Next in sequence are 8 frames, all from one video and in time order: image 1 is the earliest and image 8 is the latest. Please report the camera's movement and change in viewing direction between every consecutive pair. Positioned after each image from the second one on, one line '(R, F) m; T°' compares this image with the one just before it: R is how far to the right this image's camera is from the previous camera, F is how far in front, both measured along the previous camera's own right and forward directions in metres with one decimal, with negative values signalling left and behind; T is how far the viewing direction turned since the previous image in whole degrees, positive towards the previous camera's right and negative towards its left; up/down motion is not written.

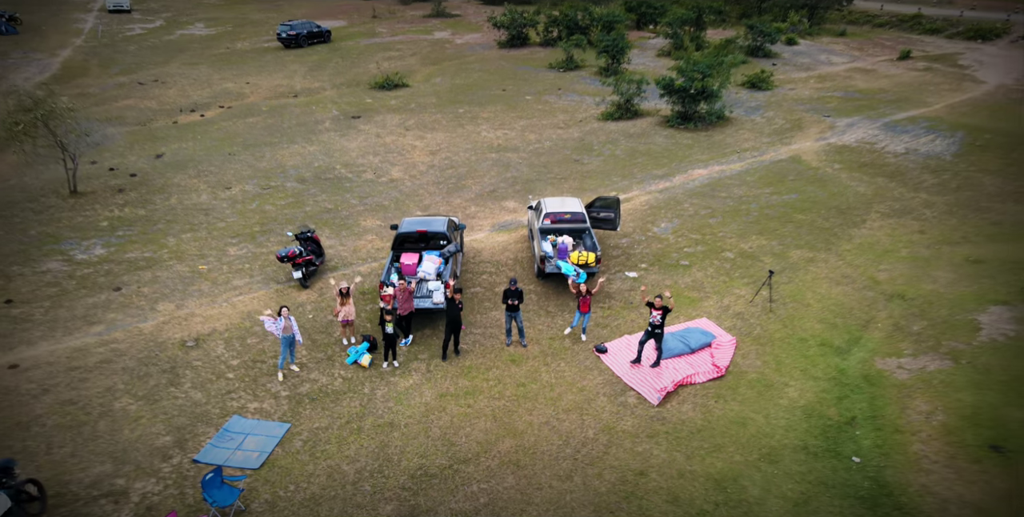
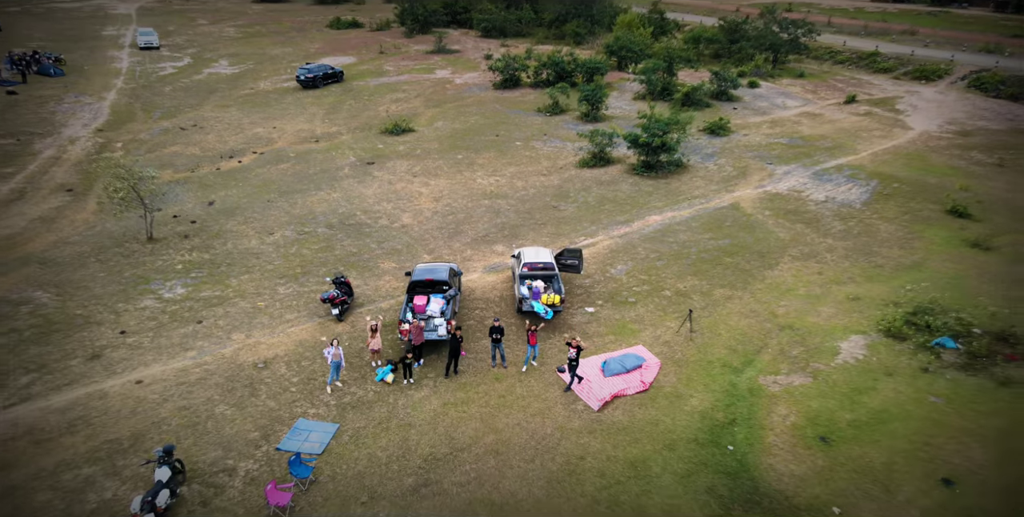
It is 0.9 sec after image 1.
(+0.4, -4.4) m; 0°
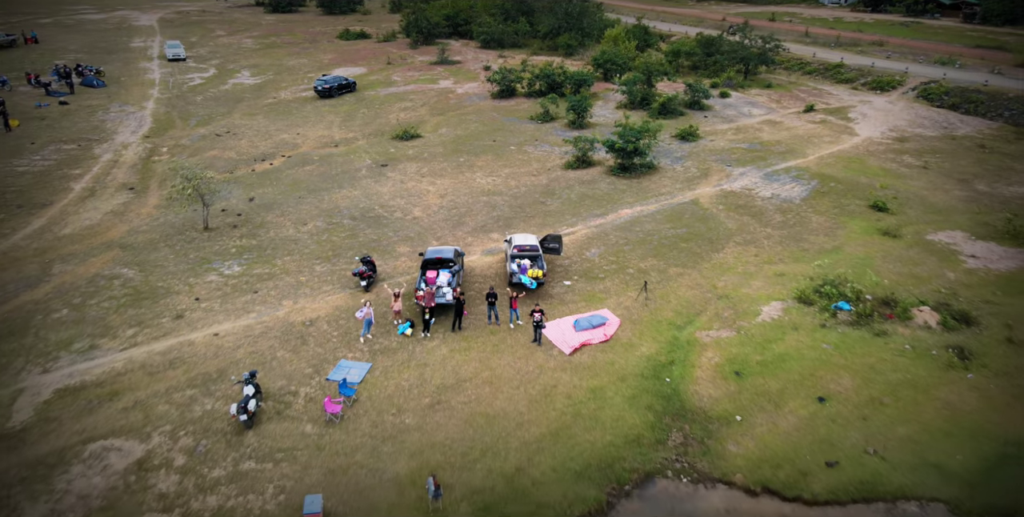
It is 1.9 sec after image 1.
(+0.3, -4.6) m; 0°
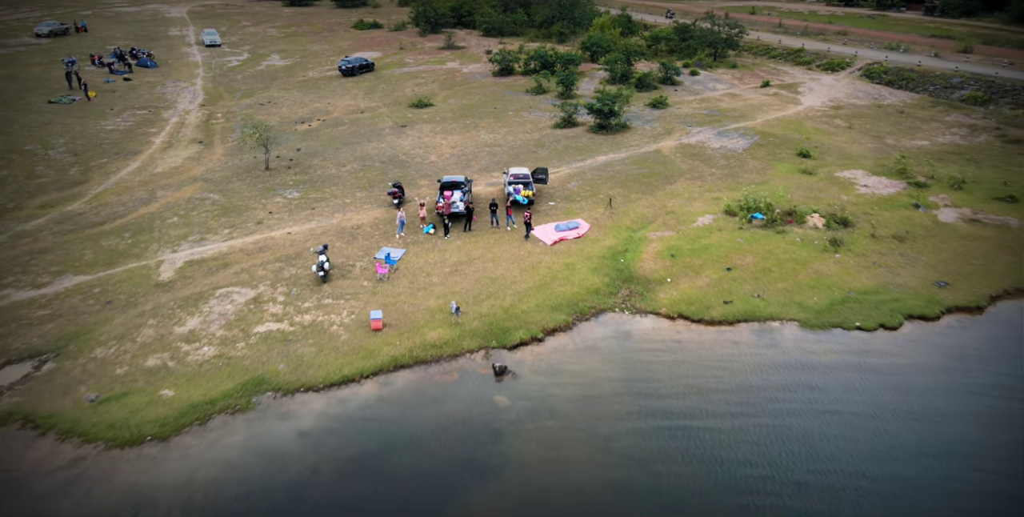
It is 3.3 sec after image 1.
(+0.1, -7.0) m; 0°
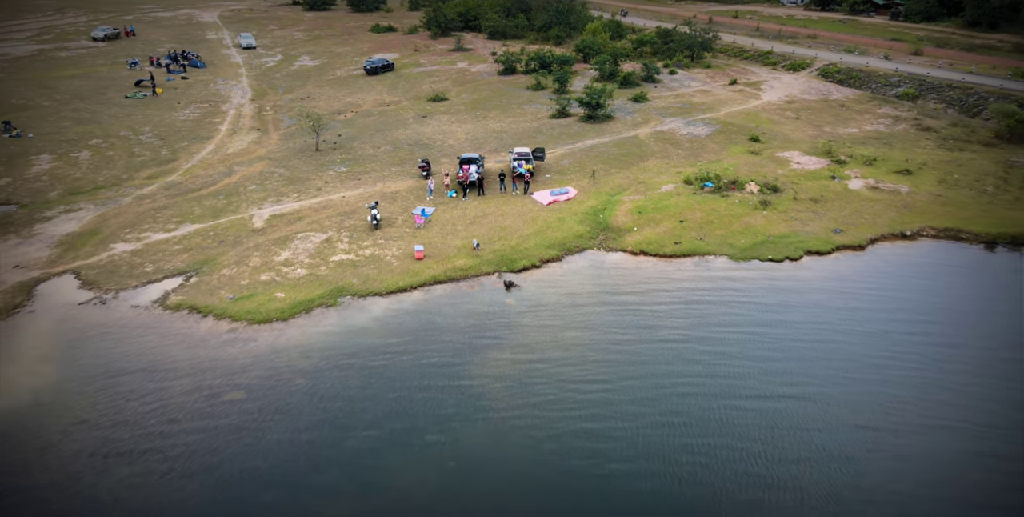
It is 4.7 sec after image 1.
(-0.2, -7.8) m; 0°
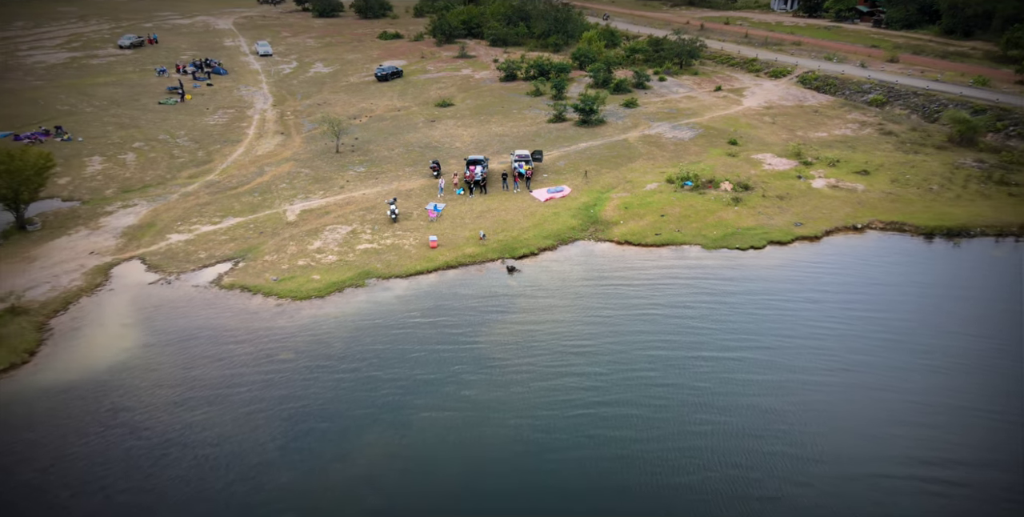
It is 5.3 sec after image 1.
(-0.1, -4.5) m; 0°
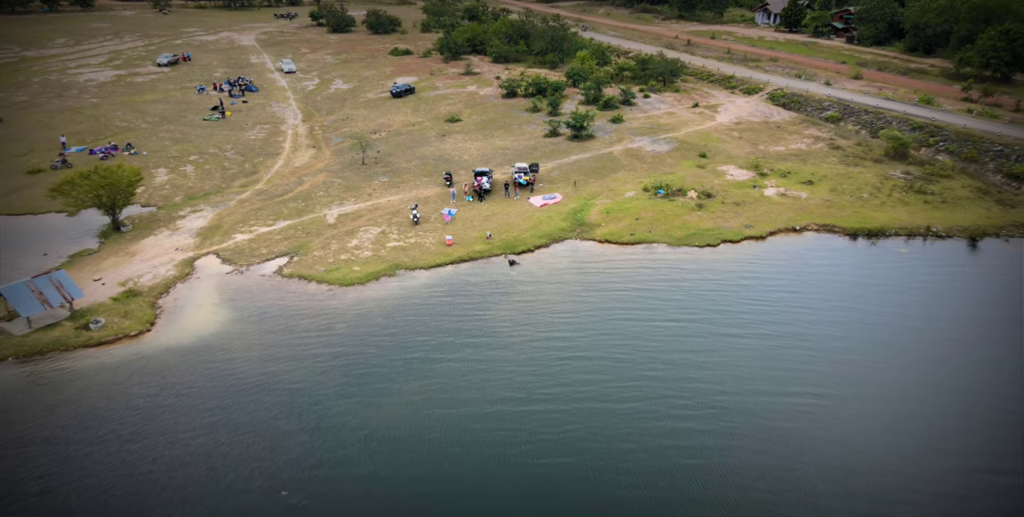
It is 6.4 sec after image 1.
(0.0, -7.6) m; 0°
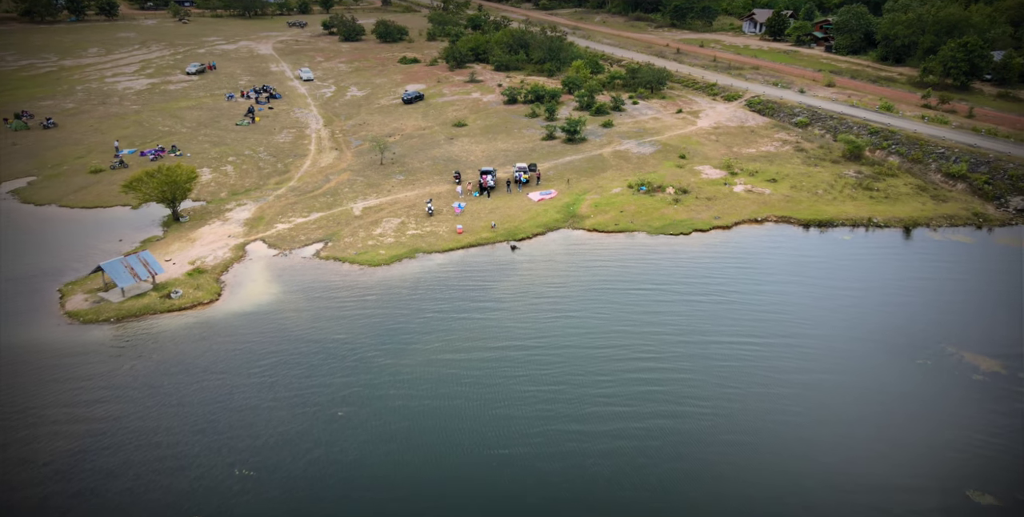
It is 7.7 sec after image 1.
(-0.1, -6.9) m; 0°
